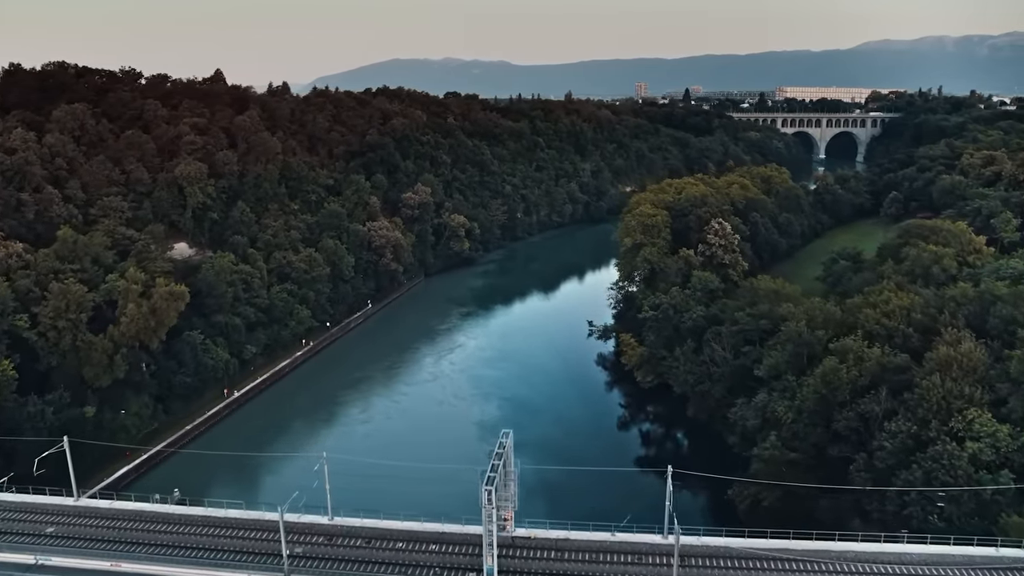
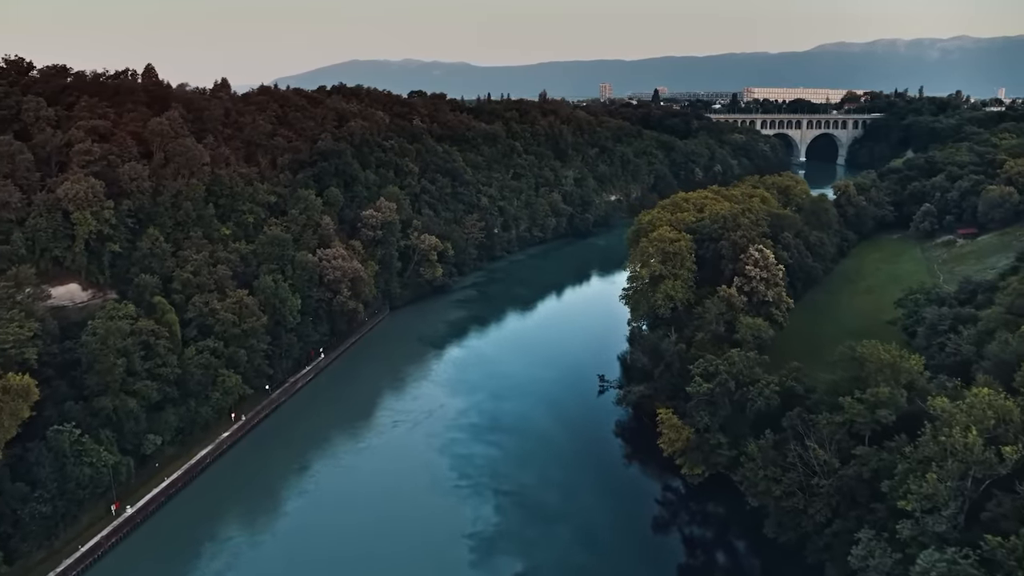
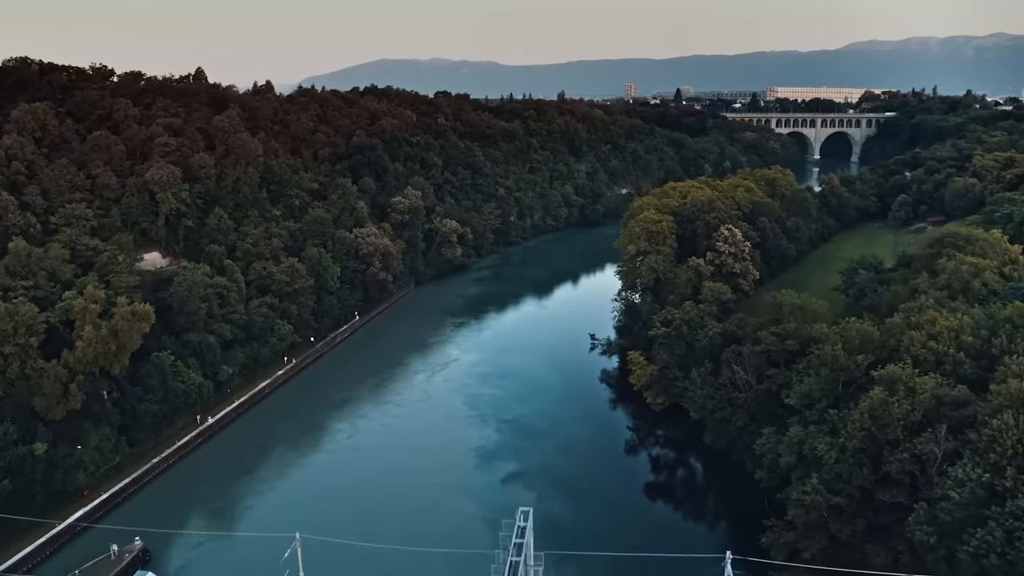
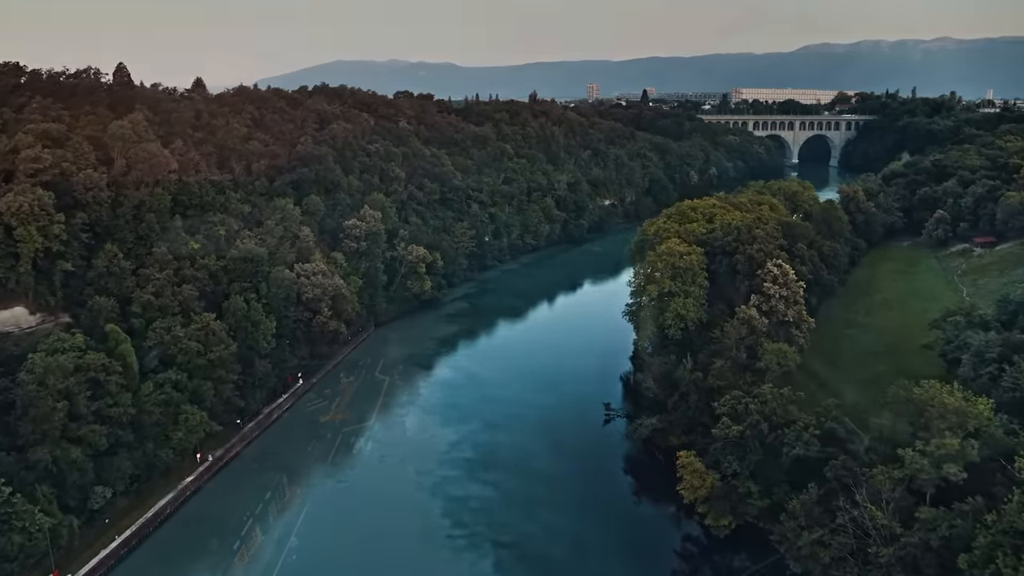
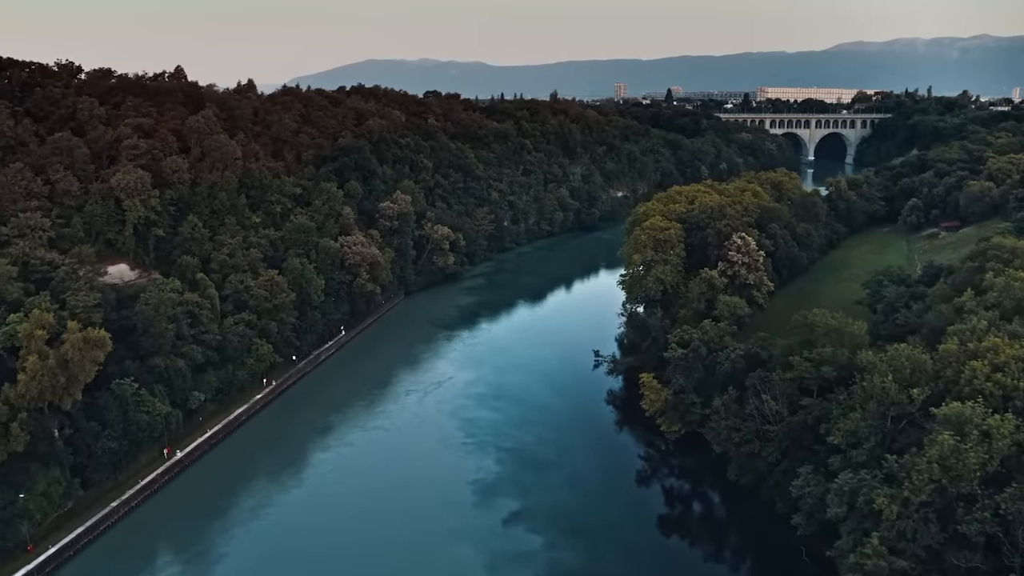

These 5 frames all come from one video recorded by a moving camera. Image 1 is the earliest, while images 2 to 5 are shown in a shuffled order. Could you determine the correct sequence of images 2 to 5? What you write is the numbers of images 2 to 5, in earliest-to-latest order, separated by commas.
3, 5, 2, 4
